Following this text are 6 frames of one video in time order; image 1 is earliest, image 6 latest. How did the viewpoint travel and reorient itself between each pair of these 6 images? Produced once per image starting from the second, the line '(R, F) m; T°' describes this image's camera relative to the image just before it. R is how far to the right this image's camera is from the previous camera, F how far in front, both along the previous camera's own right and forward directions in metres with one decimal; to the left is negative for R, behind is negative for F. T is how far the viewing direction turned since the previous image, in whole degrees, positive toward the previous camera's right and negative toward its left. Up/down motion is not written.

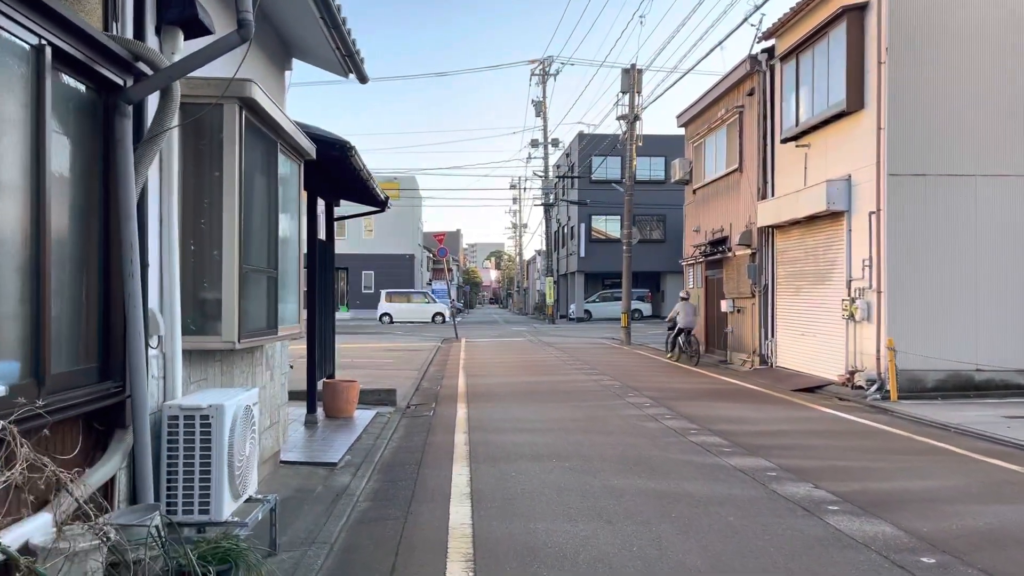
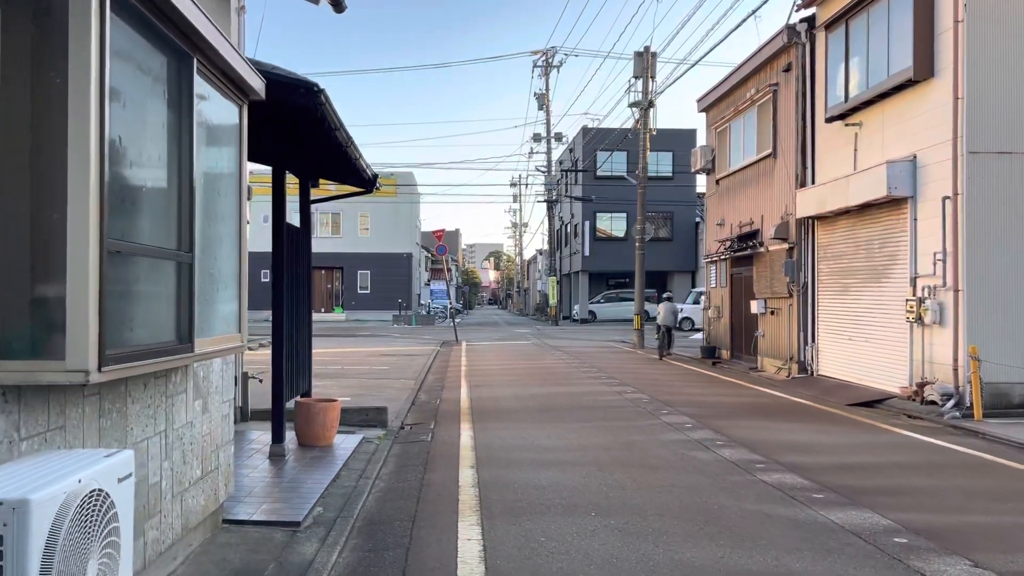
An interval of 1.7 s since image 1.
(-0.2, +1.9) m; 0°
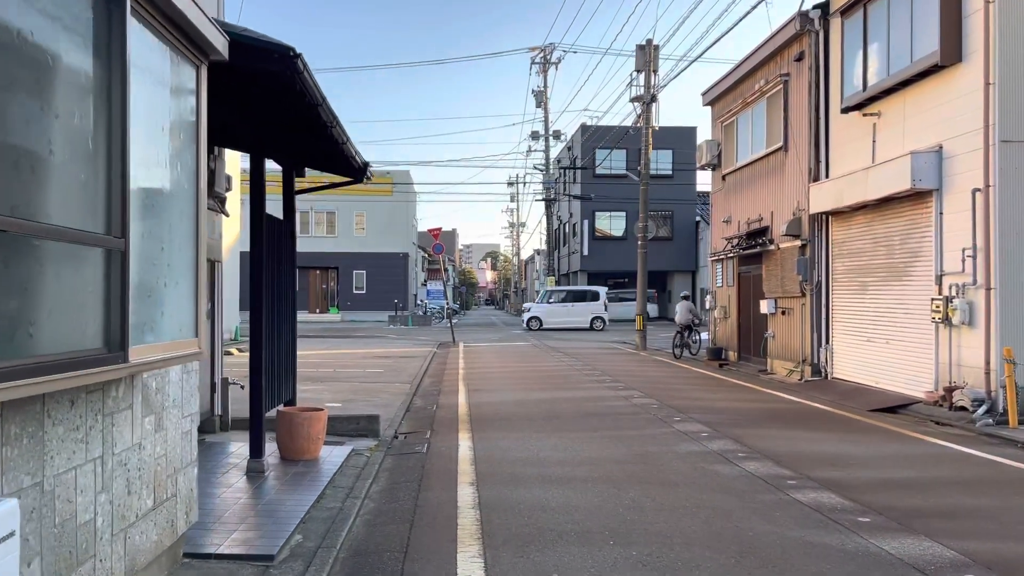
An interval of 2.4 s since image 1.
(0.0, +0.7) m; 0°
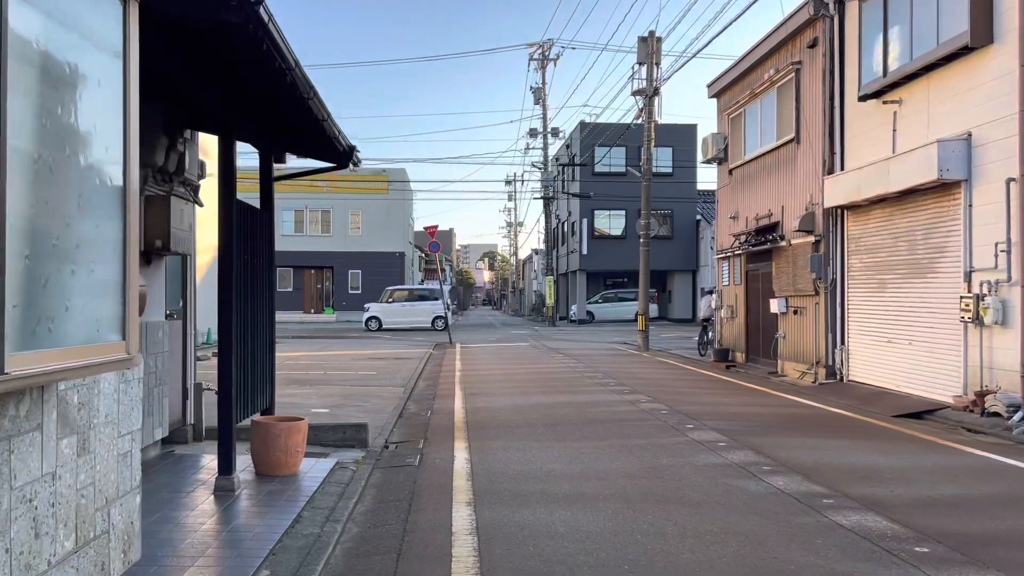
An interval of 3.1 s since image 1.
(0.0, +0.7) m; 0°
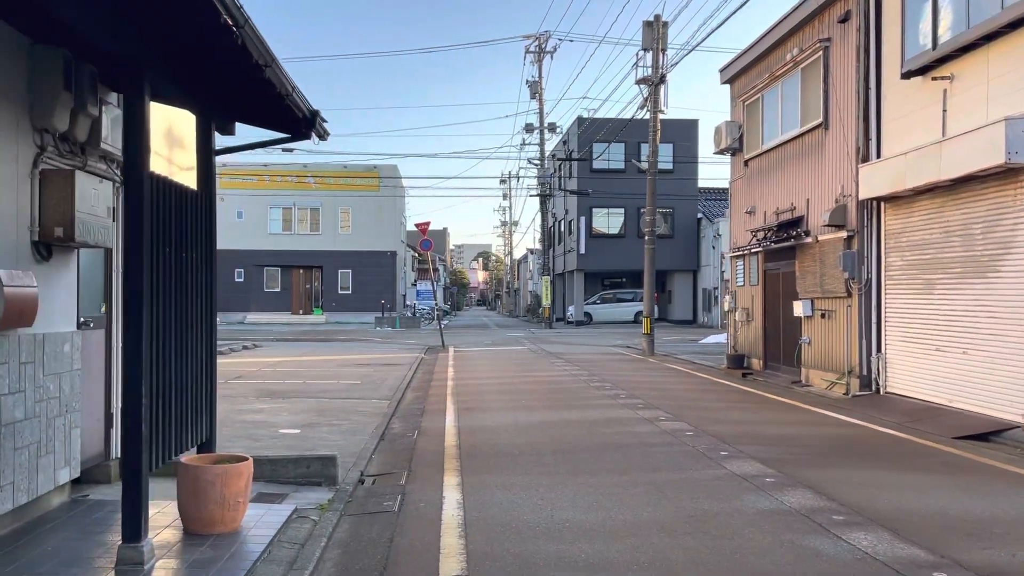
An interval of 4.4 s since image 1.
(-0.1, +1.5) m; 0°
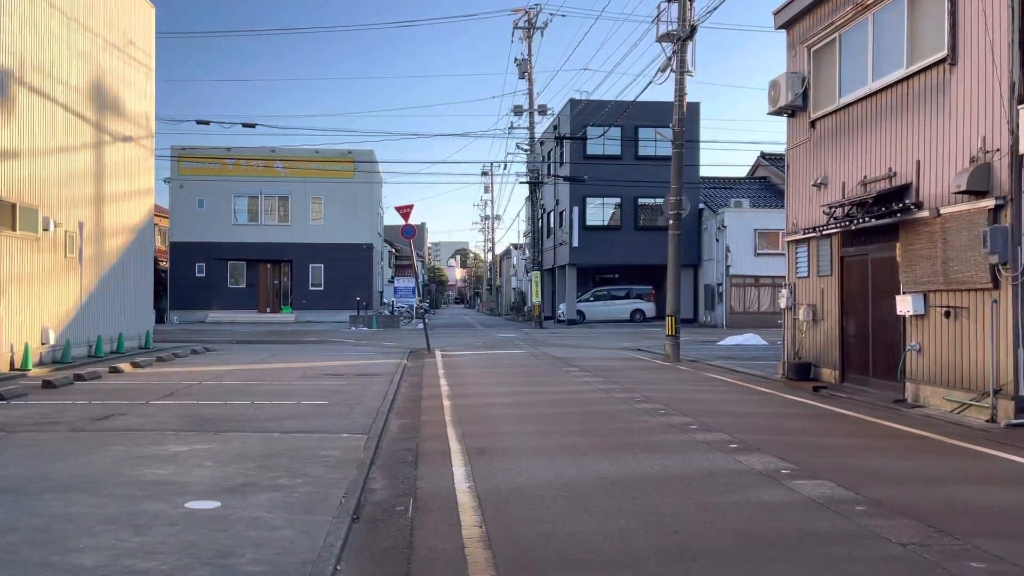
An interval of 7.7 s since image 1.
(-0.5, +3.6) m; +1°
